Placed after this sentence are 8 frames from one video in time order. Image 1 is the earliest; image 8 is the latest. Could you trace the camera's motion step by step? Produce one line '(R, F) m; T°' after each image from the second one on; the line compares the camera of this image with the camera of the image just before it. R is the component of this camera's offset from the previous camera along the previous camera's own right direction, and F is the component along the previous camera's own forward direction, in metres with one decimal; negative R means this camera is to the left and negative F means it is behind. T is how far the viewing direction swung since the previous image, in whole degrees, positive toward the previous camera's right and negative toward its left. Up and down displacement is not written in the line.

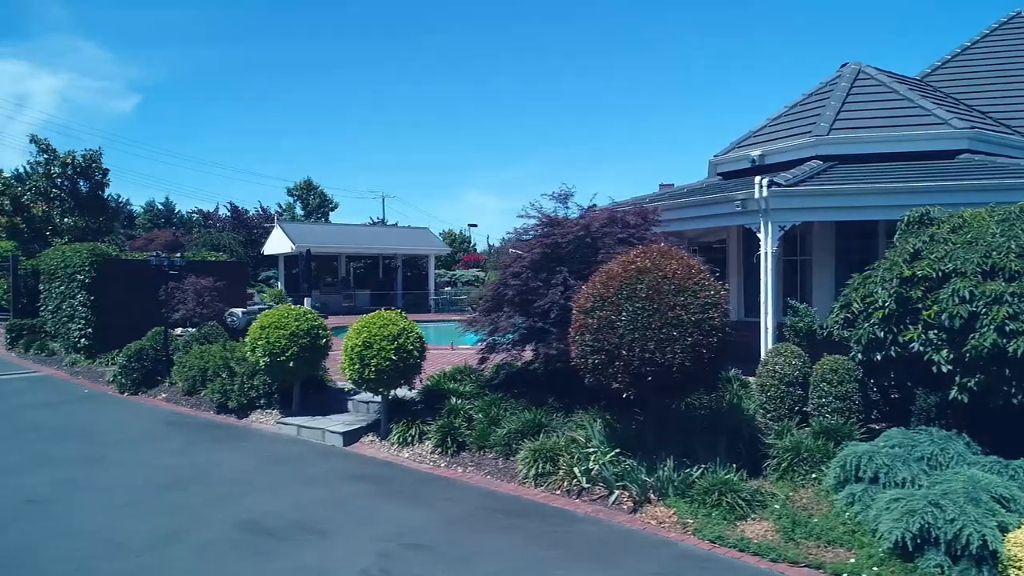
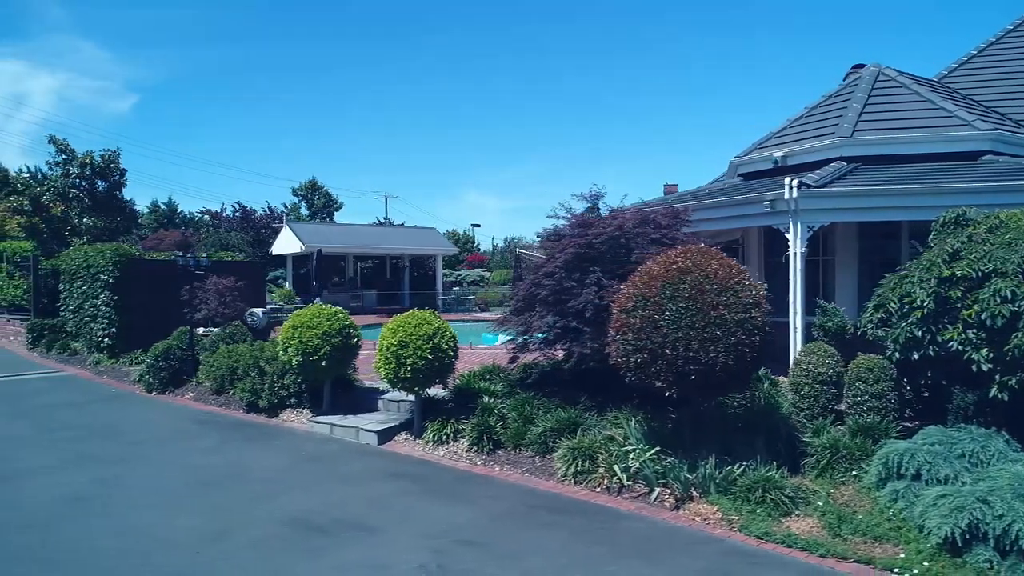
(-0.5, -0.1) m; 0°
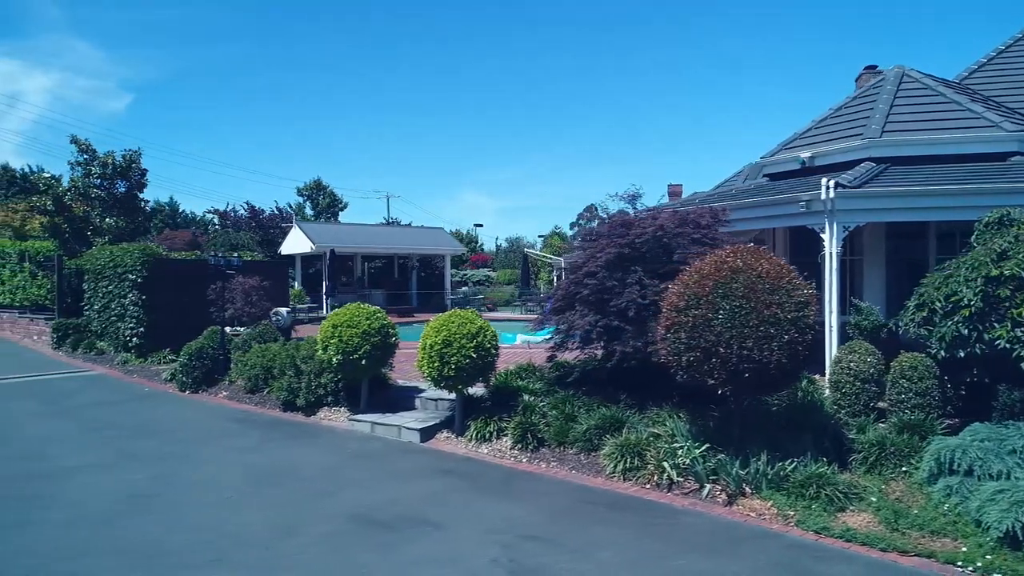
(-0.6, -0.1) m; 0°
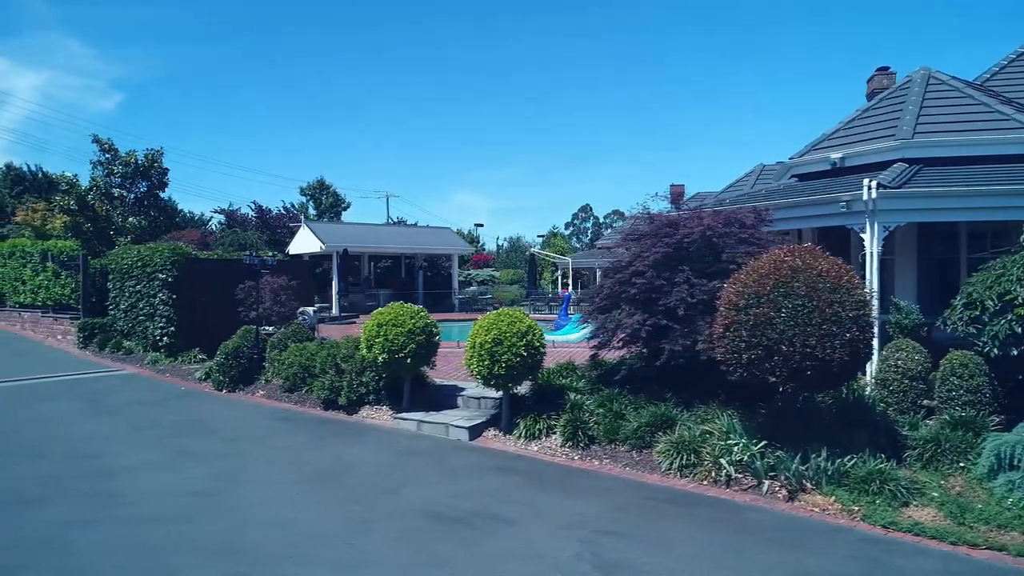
(-0.7, -0.1) m; +1°
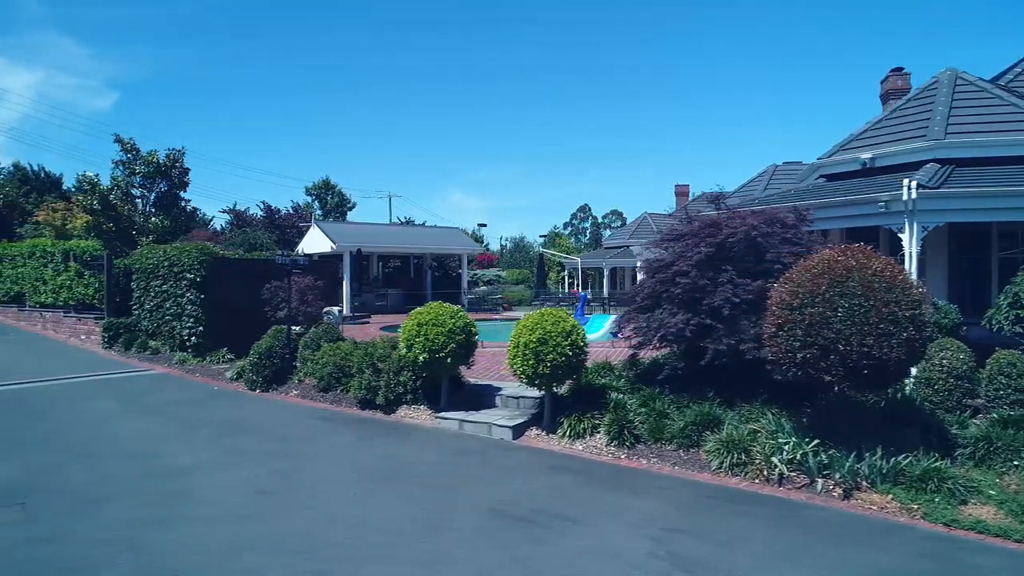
(-0.6, 0.0) m; 0°
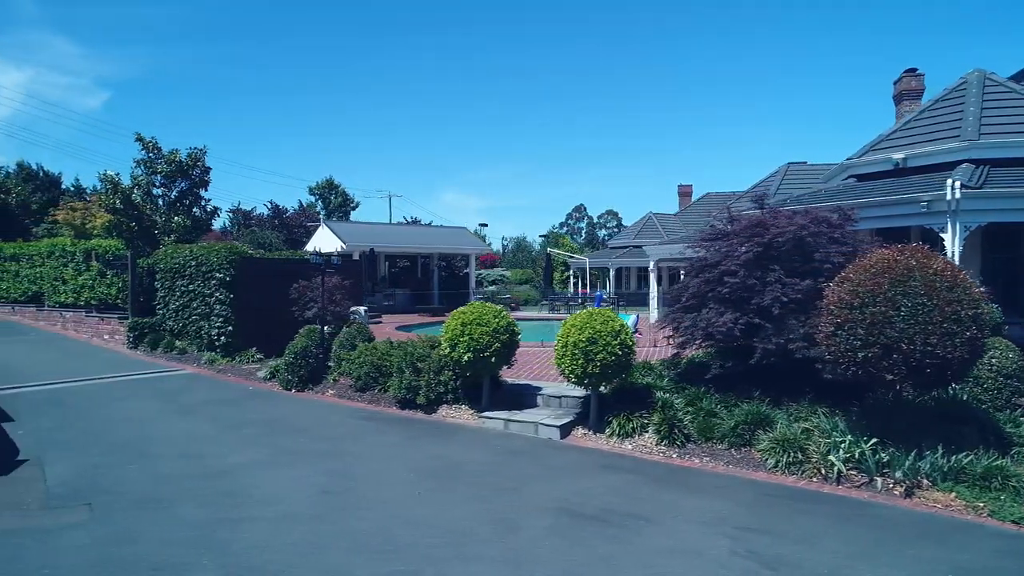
(-0.7, 0.0) m; +1°
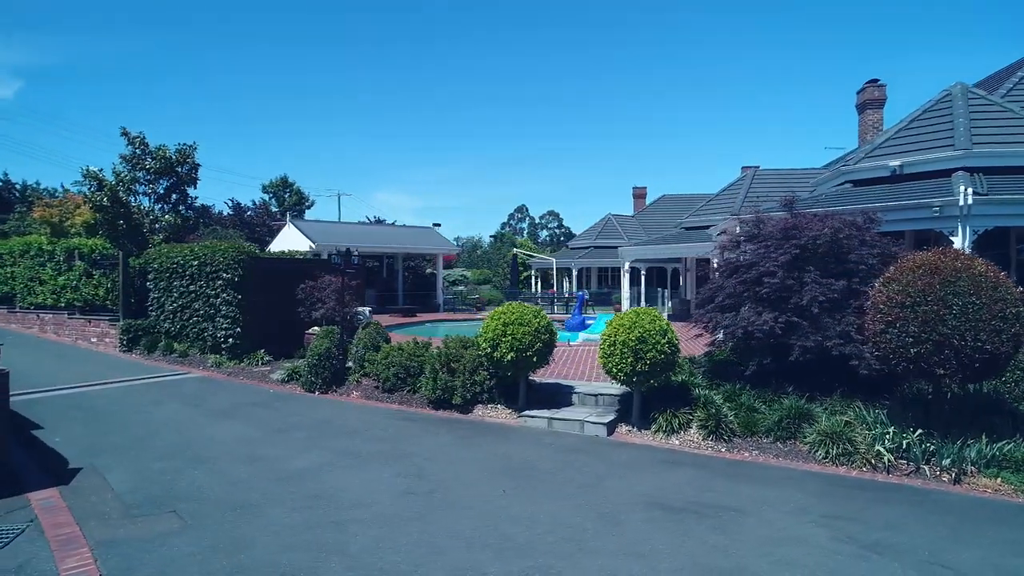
(-1.5, -0.1) m; +5°
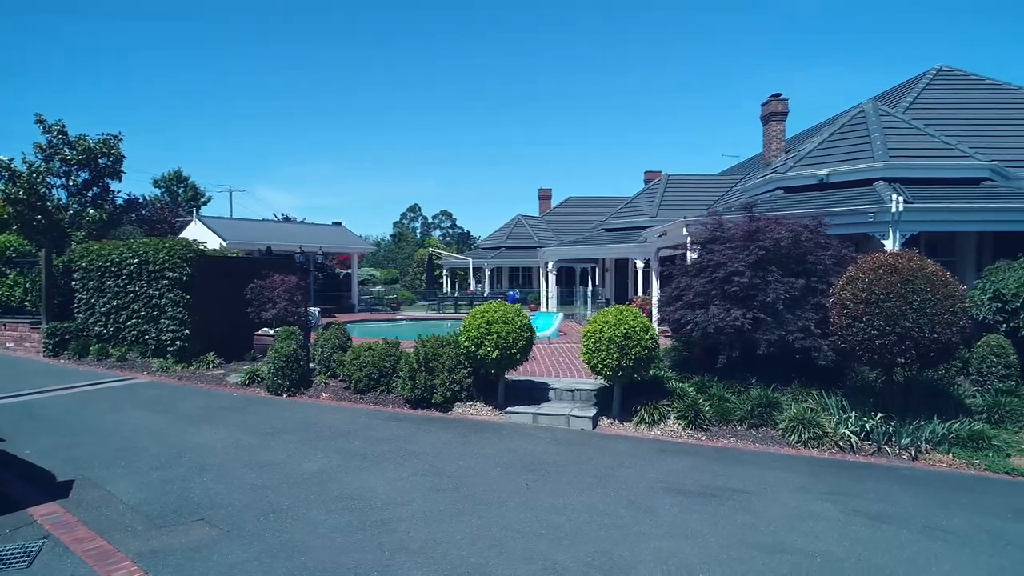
(-1.4, -0.1) m; +9°
